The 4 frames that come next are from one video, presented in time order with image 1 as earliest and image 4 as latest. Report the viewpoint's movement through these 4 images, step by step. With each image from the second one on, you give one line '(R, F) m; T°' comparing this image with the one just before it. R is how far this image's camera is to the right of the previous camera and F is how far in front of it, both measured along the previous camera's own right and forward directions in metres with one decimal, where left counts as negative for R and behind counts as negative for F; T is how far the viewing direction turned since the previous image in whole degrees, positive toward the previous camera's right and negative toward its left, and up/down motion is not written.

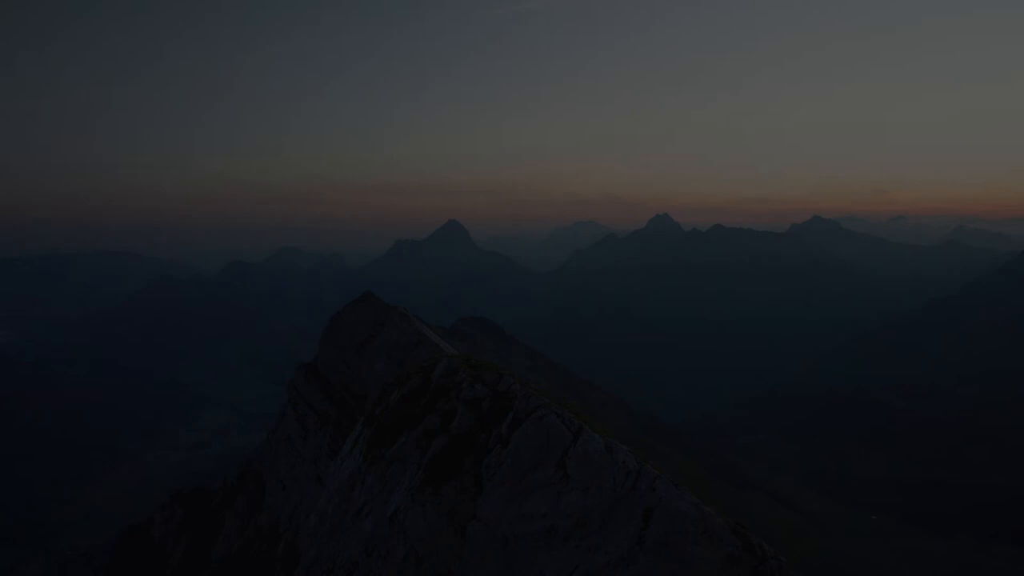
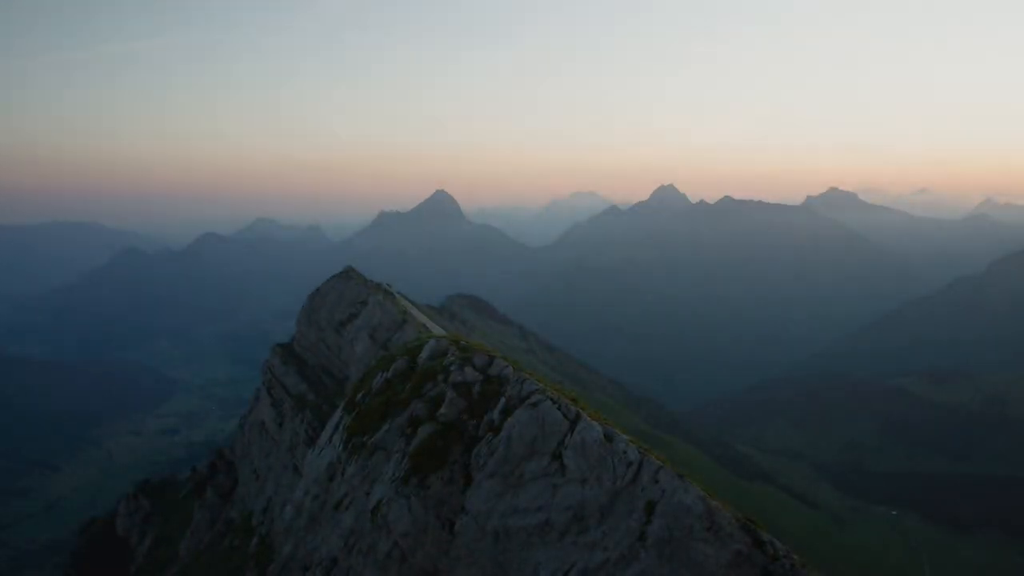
(+0.2, +3.7) m; 0°
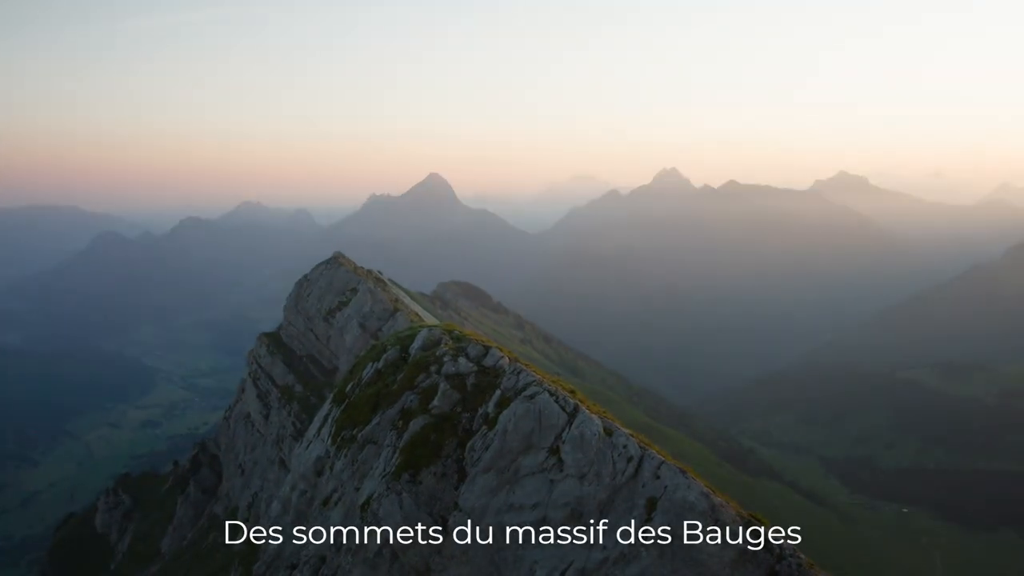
(+0.1, +1.9) m; 0°
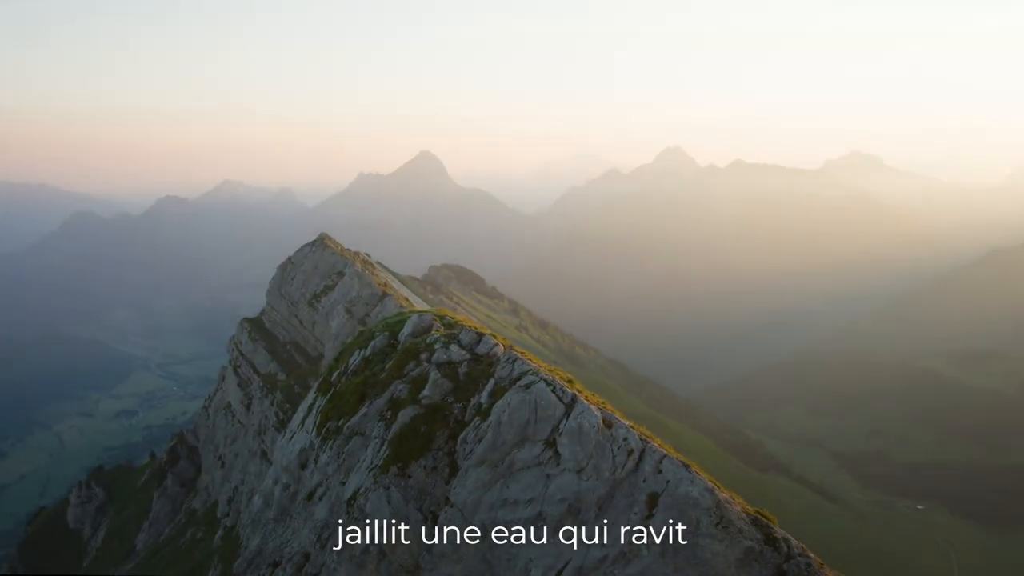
(+0.1, +2.2) m; 0°
